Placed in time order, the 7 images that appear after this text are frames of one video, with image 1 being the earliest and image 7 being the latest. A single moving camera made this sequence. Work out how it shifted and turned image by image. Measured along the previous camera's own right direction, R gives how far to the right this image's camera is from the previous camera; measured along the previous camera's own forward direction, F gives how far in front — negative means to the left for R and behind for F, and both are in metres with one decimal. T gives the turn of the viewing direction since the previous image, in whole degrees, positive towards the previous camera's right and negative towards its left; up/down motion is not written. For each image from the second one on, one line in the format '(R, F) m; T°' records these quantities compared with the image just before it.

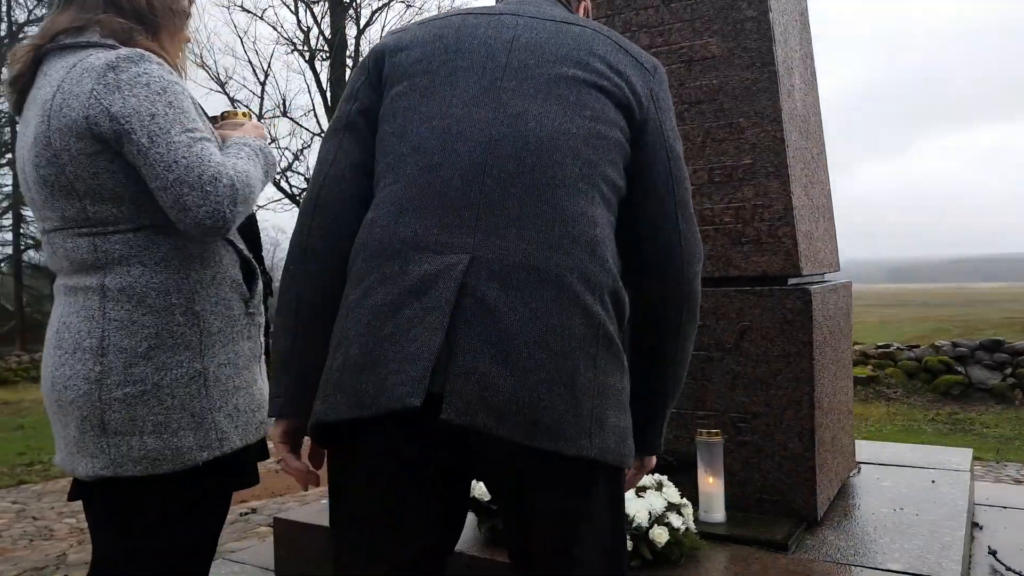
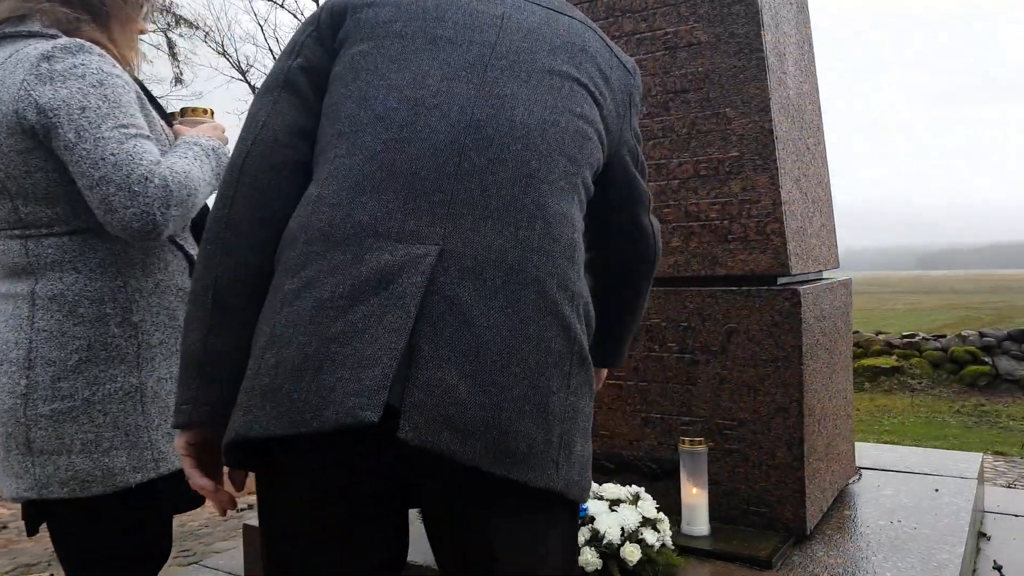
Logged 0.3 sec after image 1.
(+0.2, +0.1) m; -2°
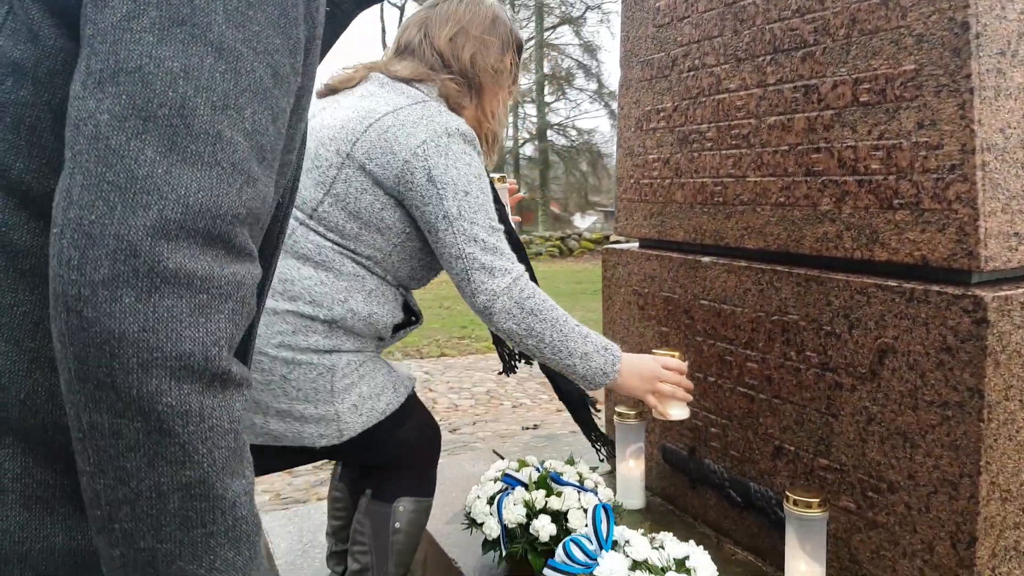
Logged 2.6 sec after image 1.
(+1.0, +0.8) m; -32°
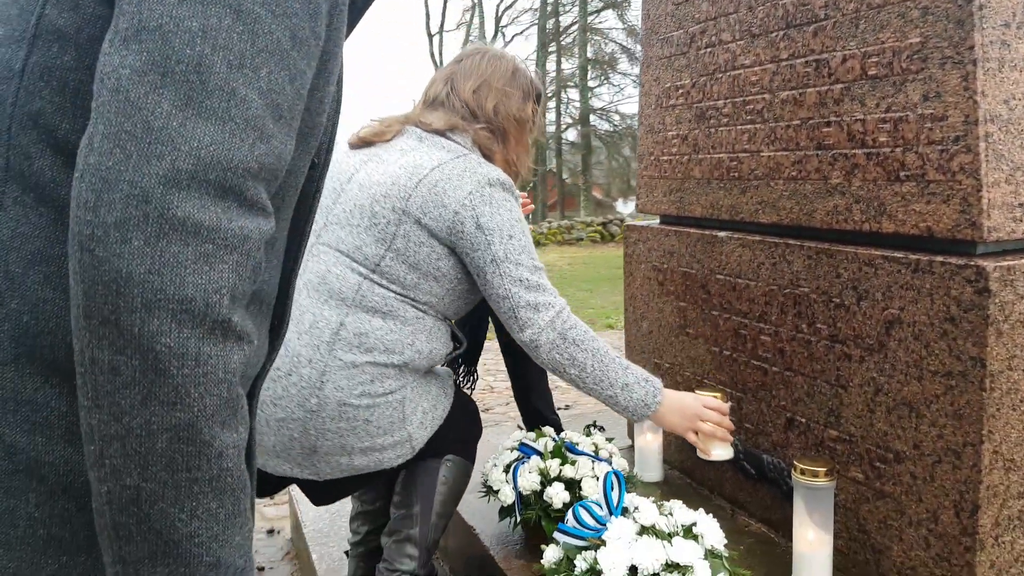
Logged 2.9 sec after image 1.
(+0.1, -0.1) m; -3°
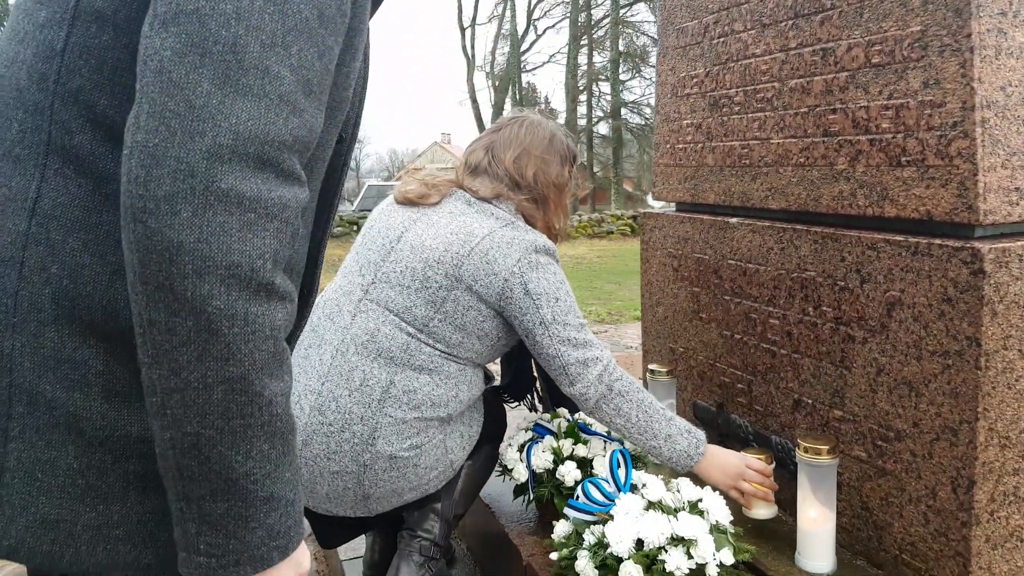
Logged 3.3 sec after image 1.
(0.0, -0.1) m; -2°
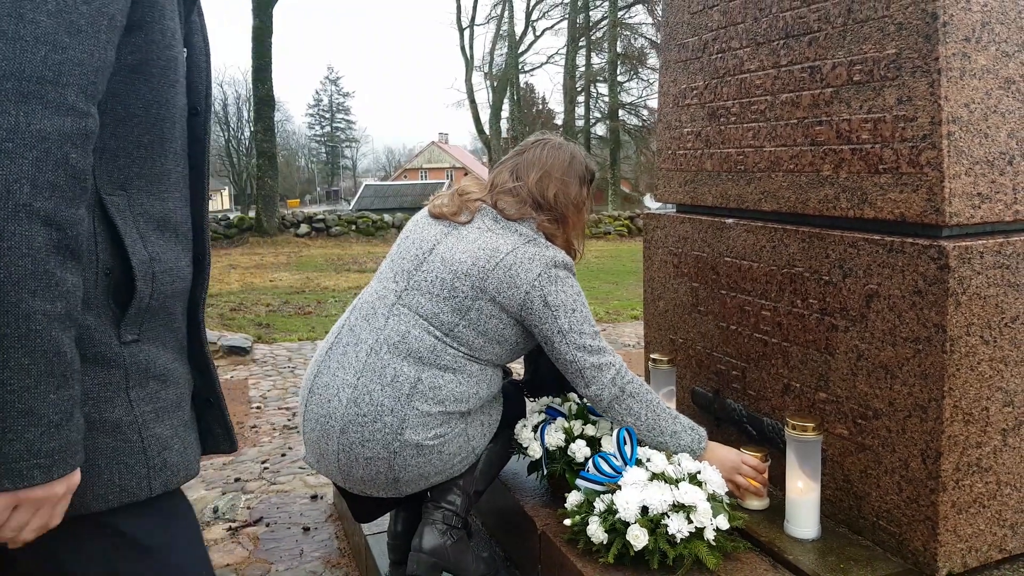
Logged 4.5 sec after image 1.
(-0.1, -0.2) m; 0°
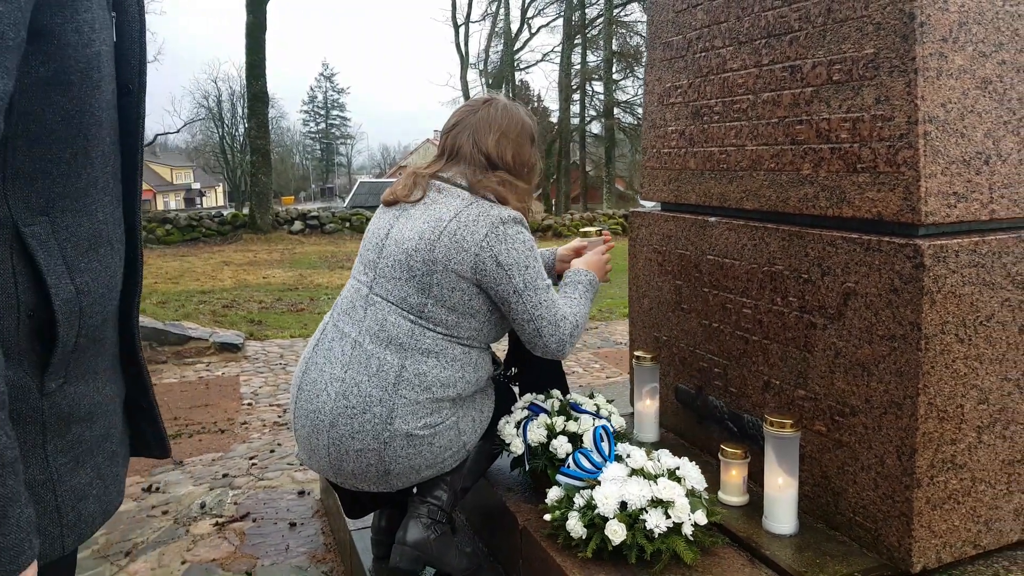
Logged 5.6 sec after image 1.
(0.0, 0.0) m; 0°
